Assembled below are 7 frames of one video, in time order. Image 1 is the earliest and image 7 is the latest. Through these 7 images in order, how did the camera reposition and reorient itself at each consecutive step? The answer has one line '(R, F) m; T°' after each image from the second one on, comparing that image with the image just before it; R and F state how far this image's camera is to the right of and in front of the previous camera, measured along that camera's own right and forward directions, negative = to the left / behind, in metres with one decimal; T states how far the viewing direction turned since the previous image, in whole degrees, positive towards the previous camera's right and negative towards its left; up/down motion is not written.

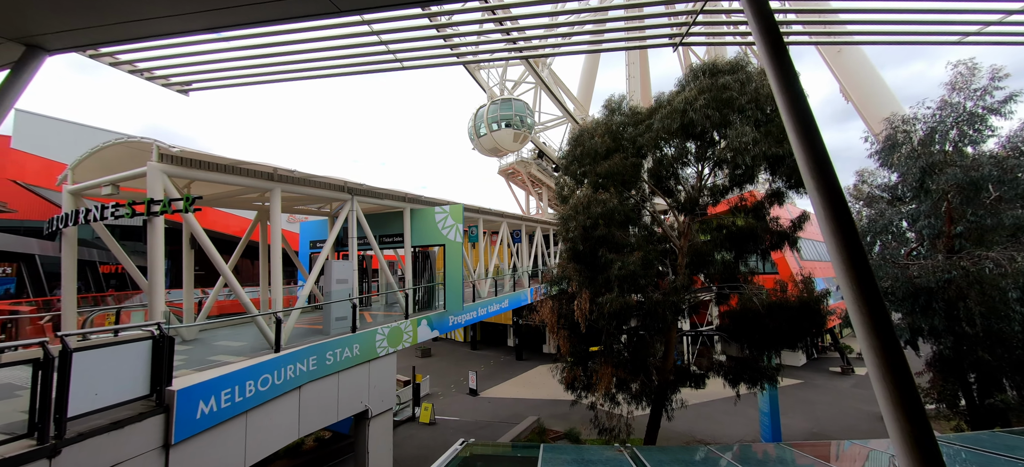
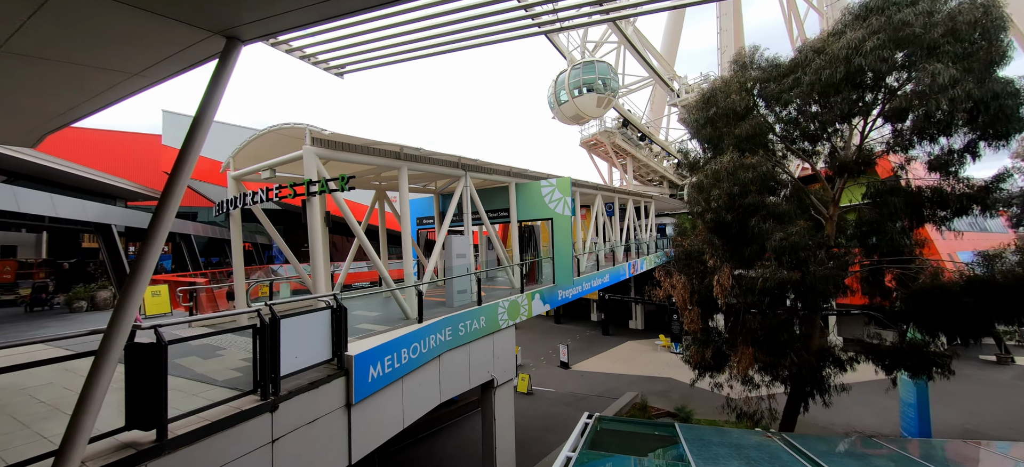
(-1.0, +0.1) m; -10°
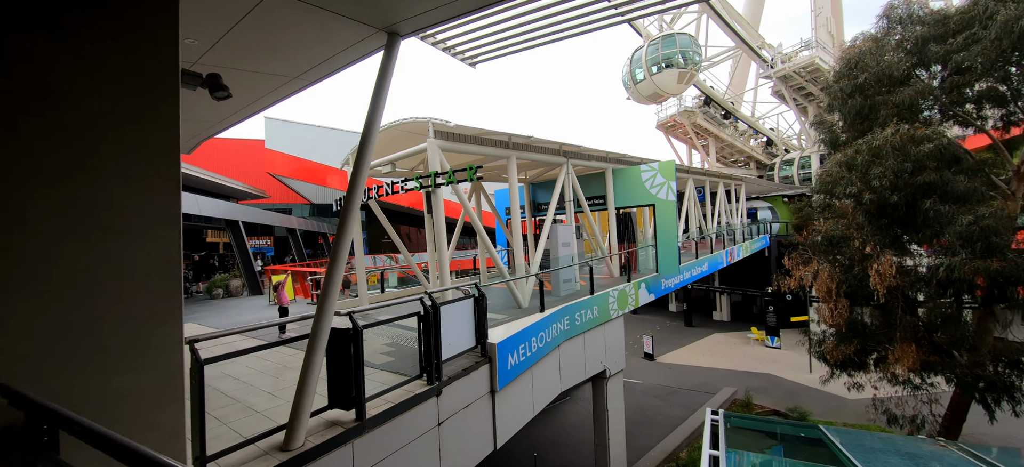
(-1.0, +0.1) m; -9°
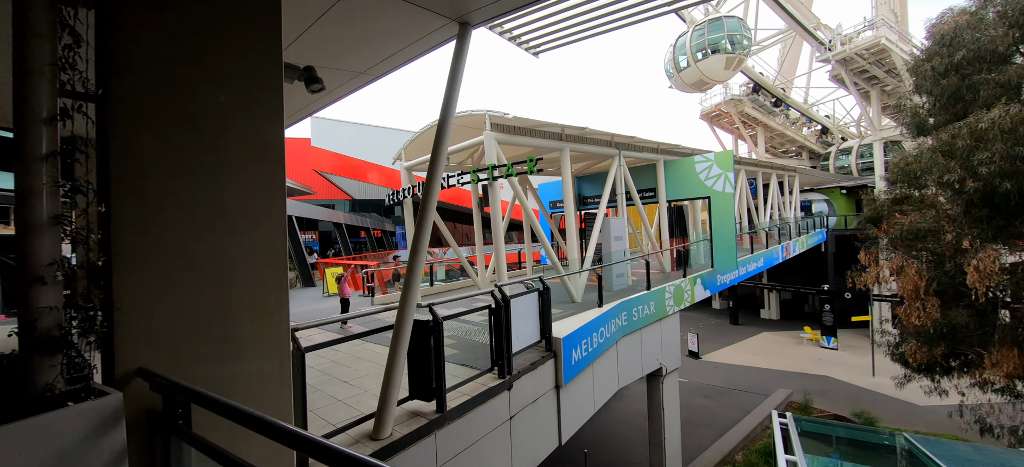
(-0.4, +0.1) m; -5°
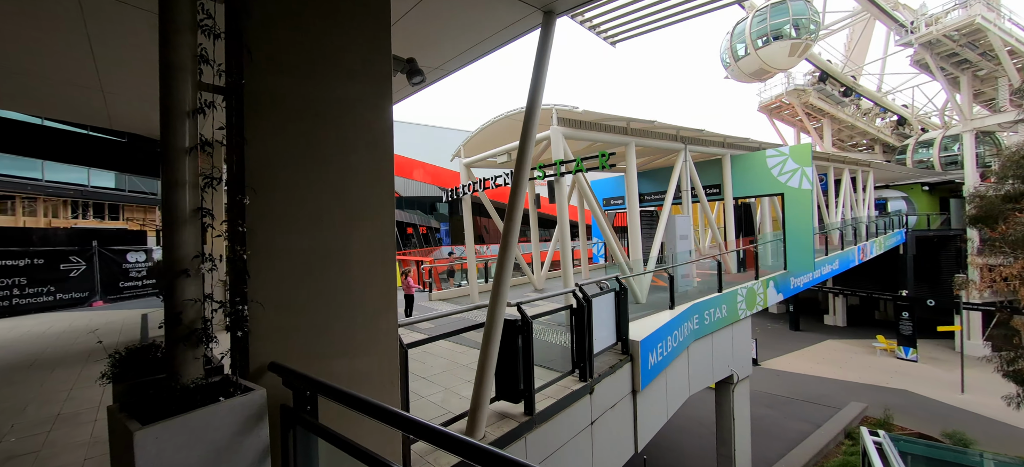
(-0.4, +0.1) m; -6°
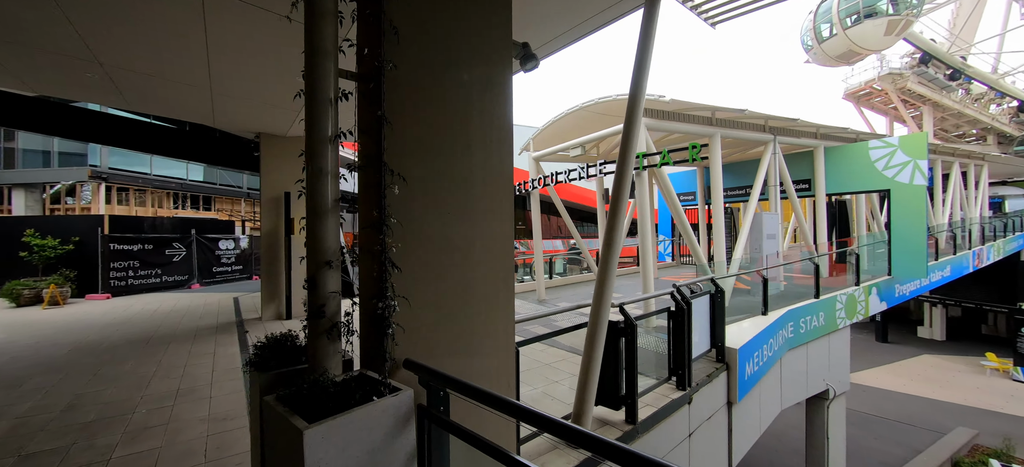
(-0.4, +0.1) m; -7°
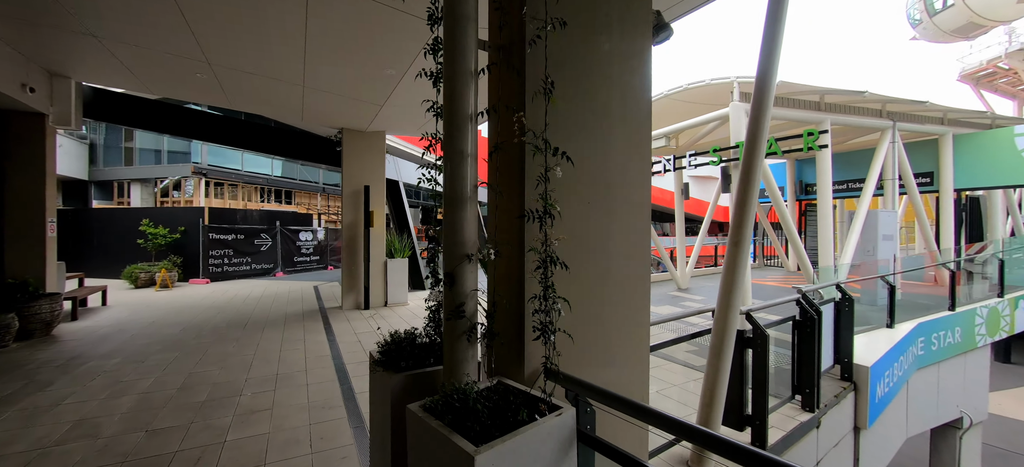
(-0.4, +0.2) m; -7°
